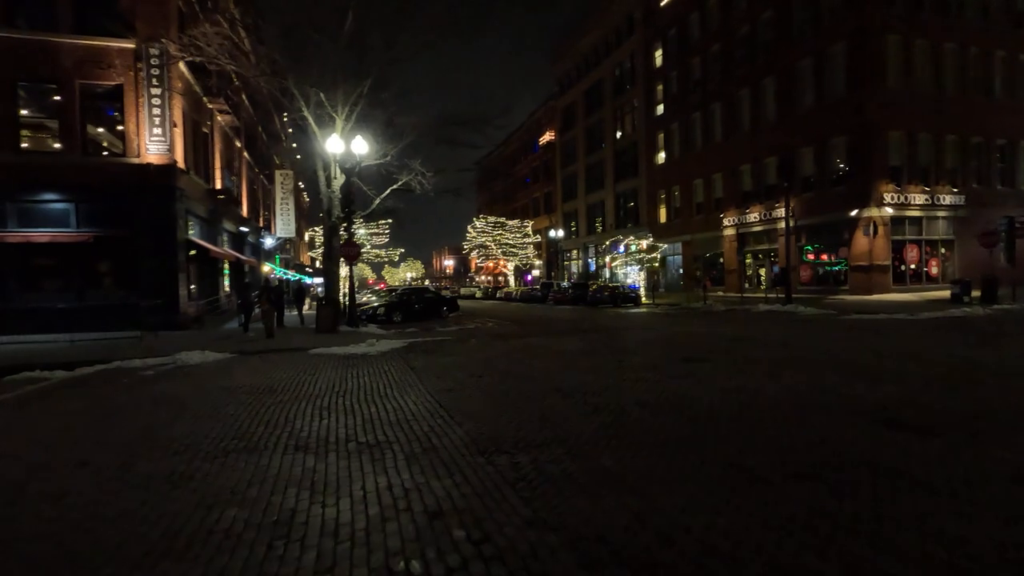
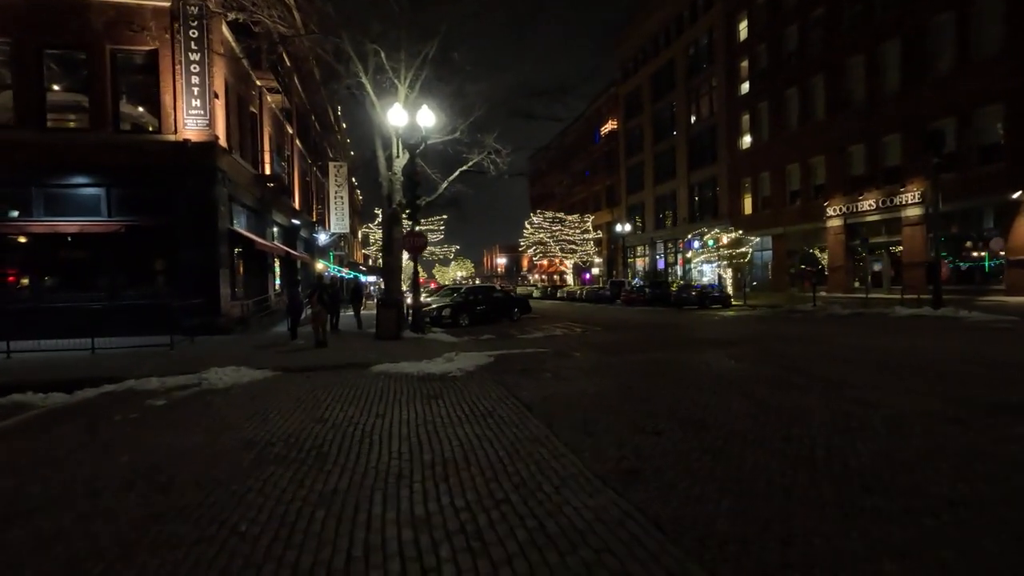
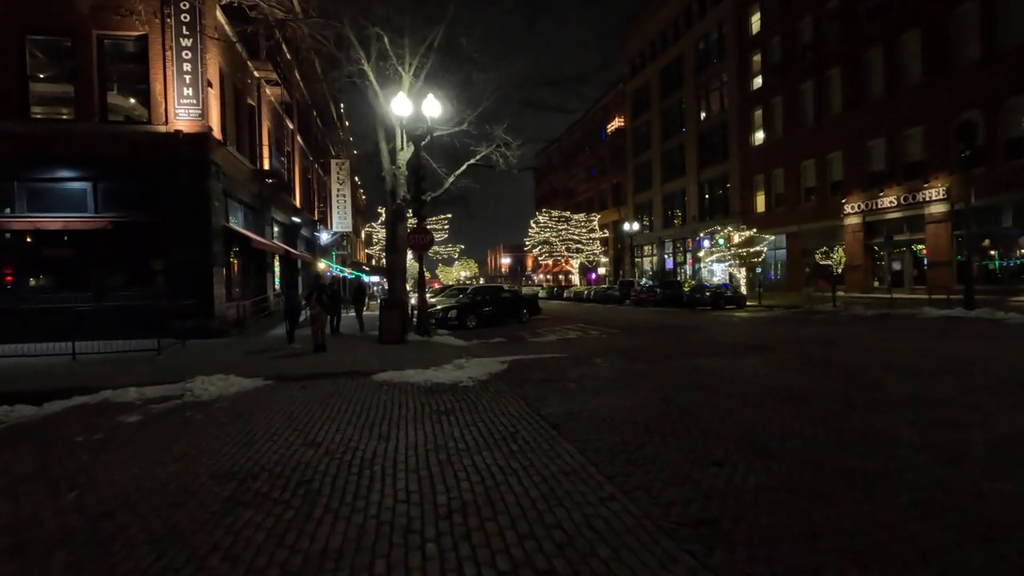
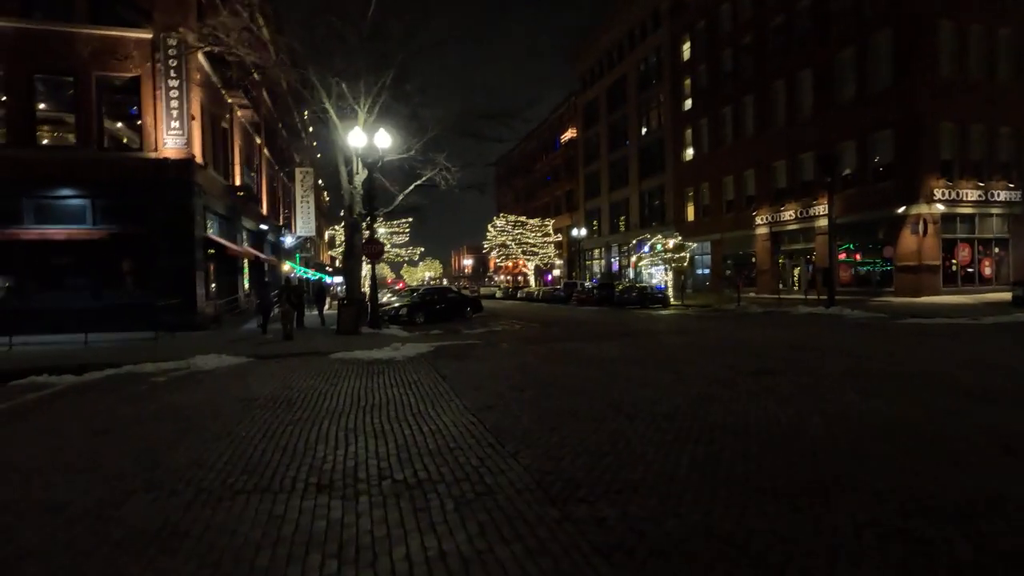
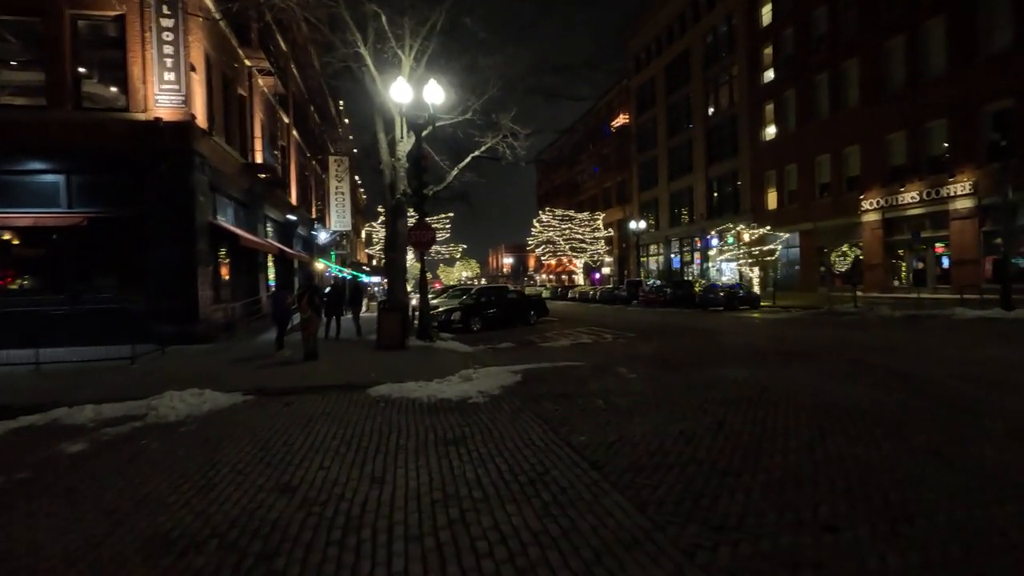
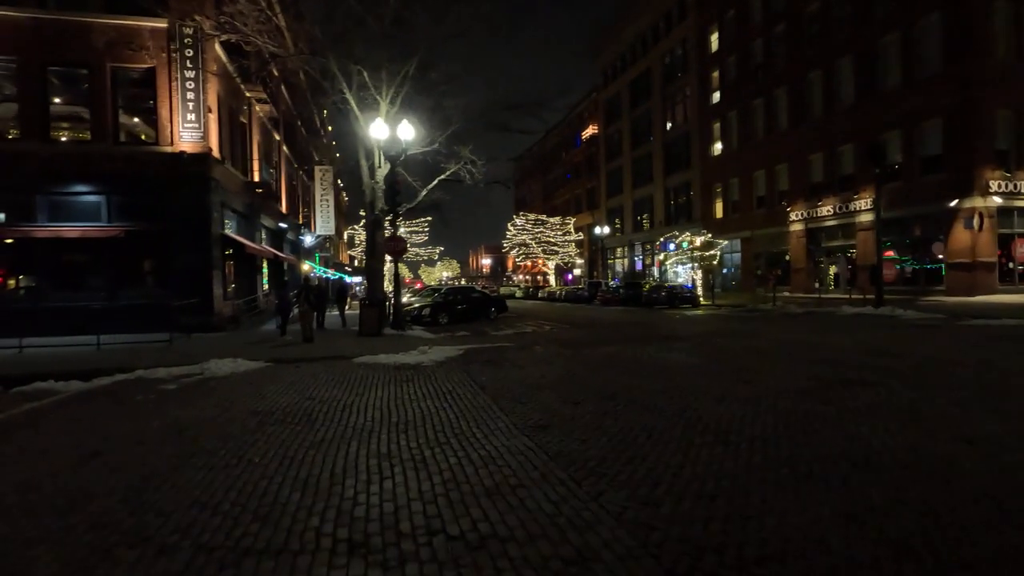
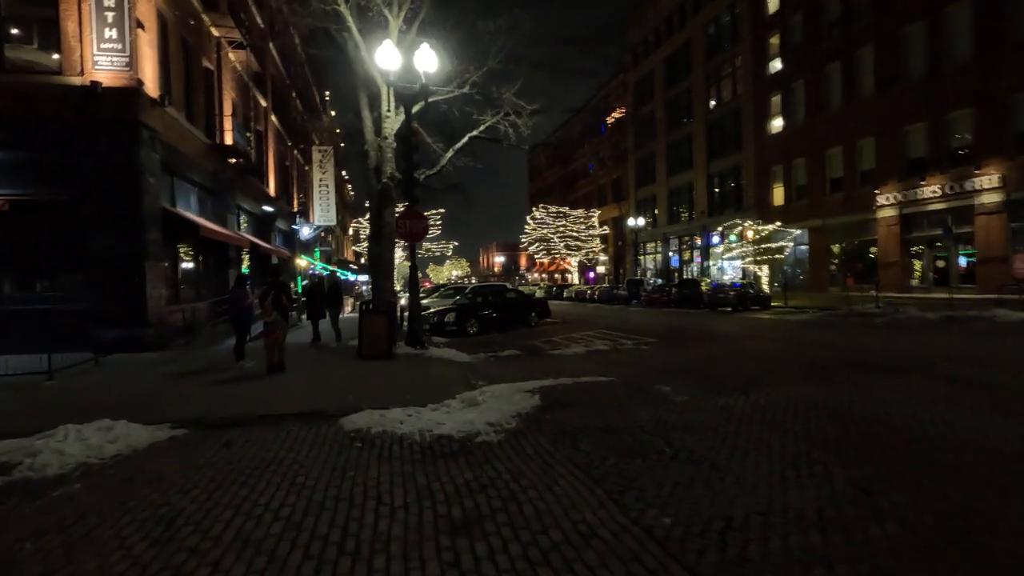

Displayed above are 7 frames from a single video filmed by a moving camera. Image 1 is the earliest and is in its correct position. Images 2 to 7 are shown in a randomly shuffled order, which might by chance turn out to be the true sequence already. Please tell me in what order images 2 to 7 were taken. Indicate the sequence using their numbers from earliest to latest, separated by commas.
4, 6, 2, 3, 5, 7
